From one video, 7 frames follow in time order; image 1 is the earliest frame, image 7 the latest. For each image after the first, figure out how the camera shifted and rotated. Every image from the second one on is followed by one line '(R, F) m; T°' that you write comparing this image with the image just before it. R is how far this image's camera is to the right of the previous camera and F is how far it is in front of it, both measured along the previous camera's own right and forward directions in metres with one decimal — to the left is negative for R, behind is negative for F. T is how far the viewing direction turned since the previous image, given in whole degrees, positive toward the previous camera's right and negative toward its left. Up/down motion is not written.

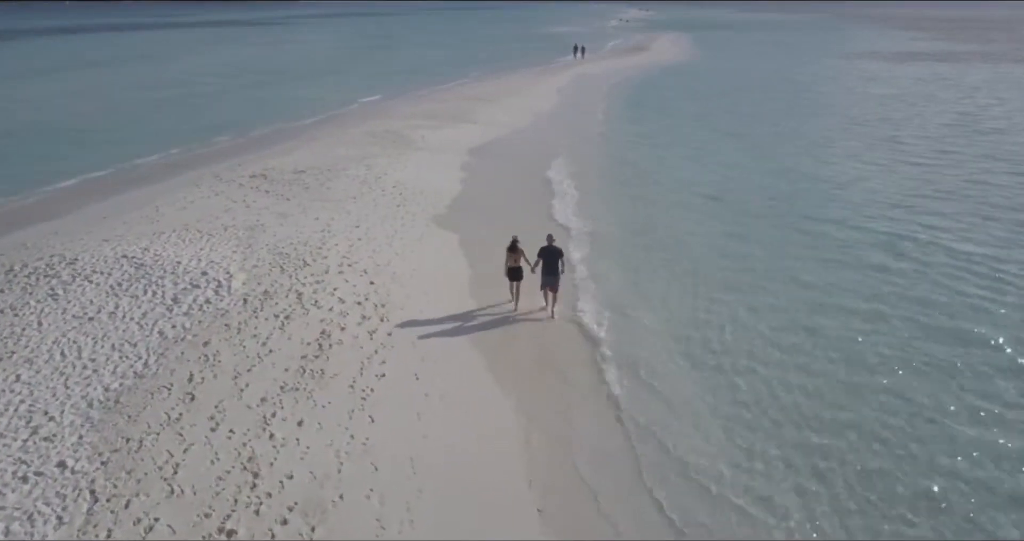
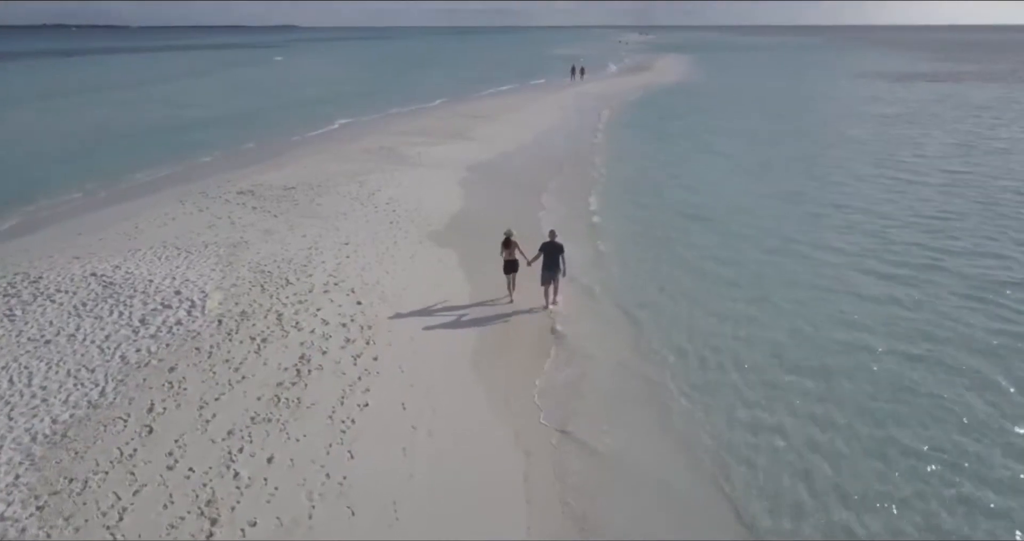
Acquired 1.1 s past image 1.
(+0.1, +0.9) m; 0°
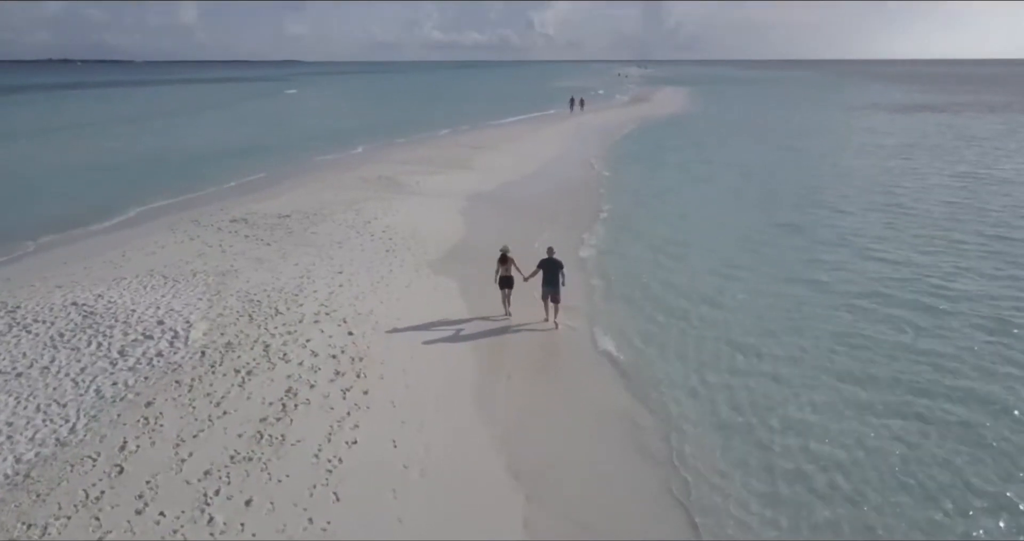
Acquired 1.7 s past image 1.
(0.0, +0.5) m; 0°
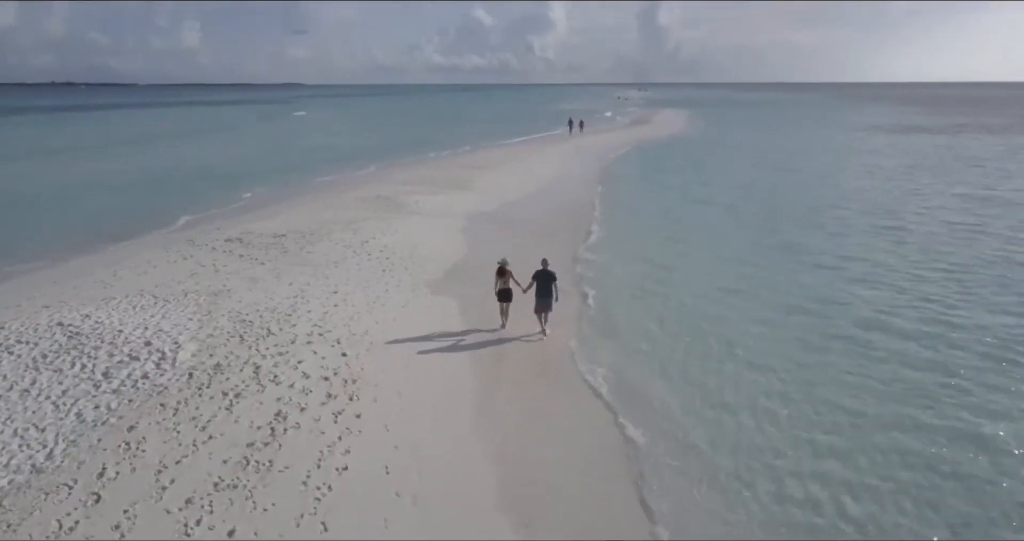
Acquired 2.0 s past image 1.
(0.0, +0.3) m; 0°
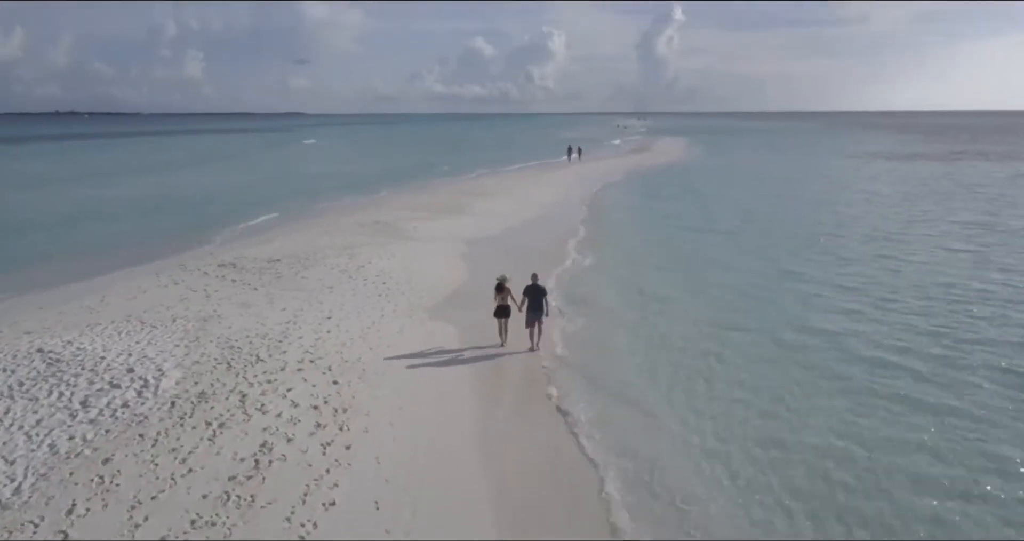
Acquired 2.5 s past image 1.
(0.0, +0.4) m; 0°
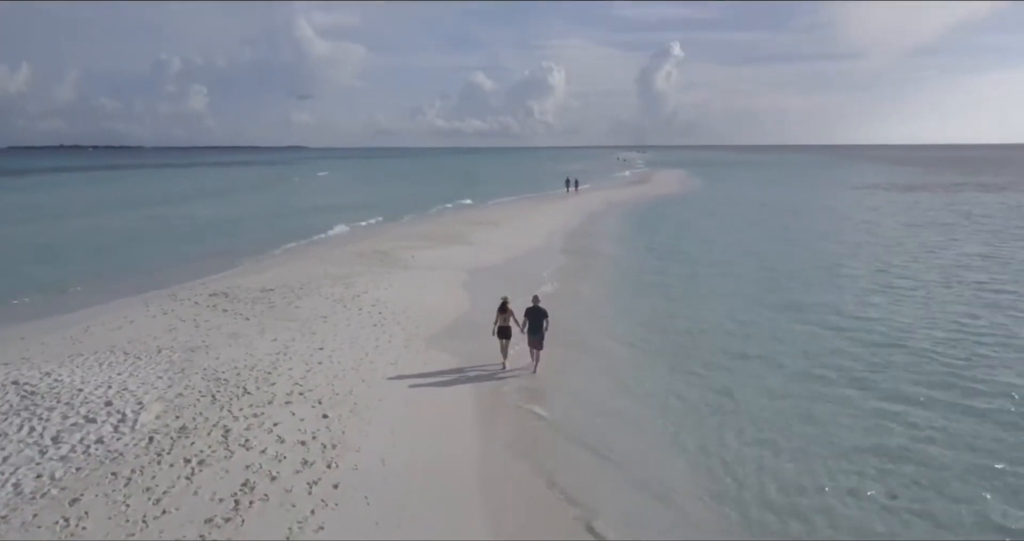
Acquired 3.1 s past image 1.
(0.0, +0.4) m; 0°
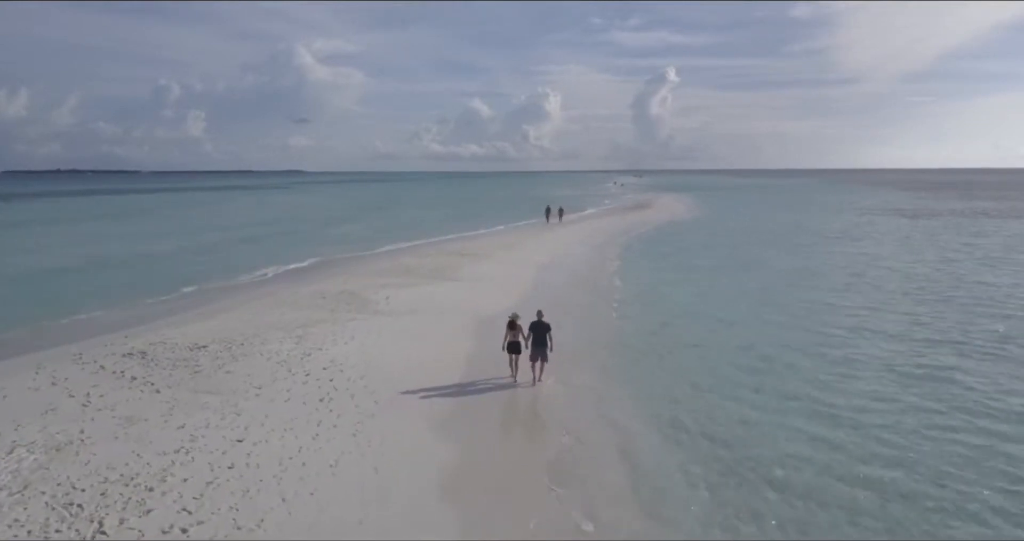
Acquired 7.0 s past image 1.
(+0.2, +3.4) m; 0°
